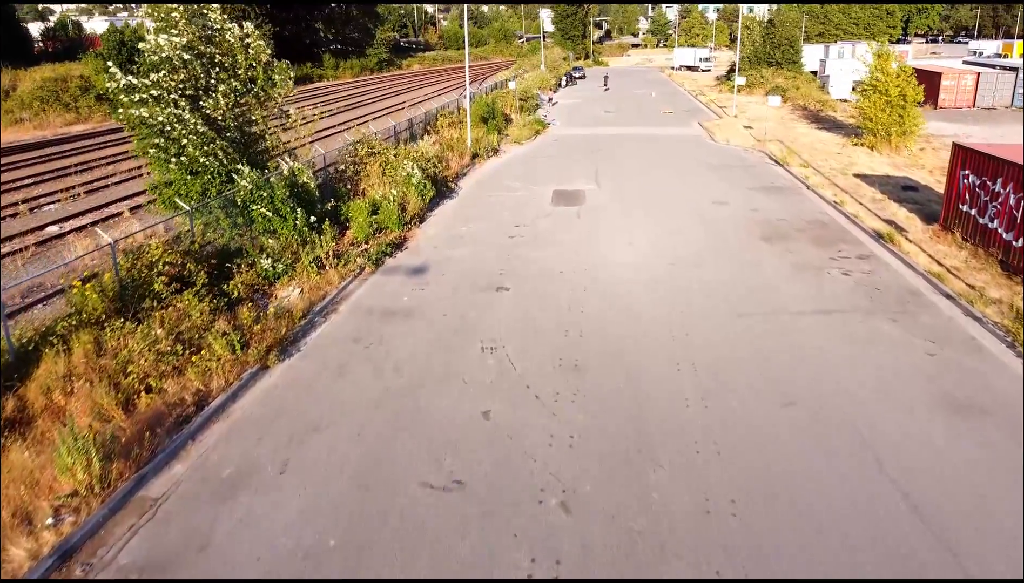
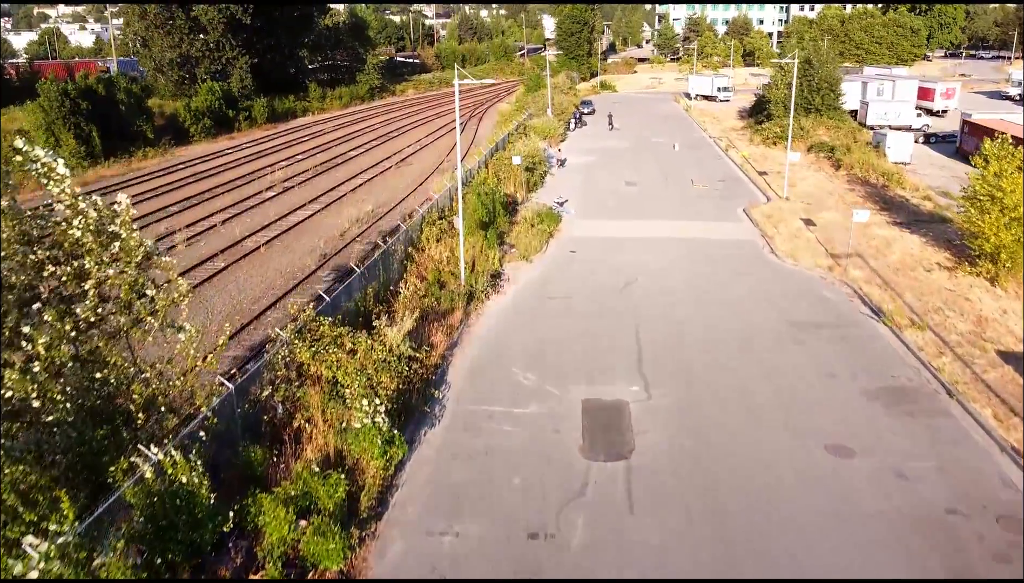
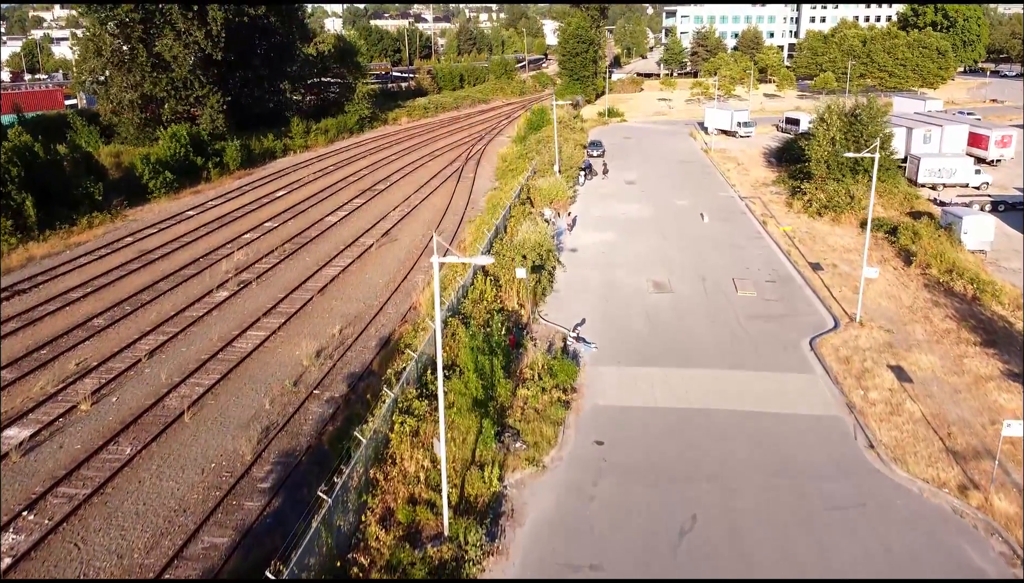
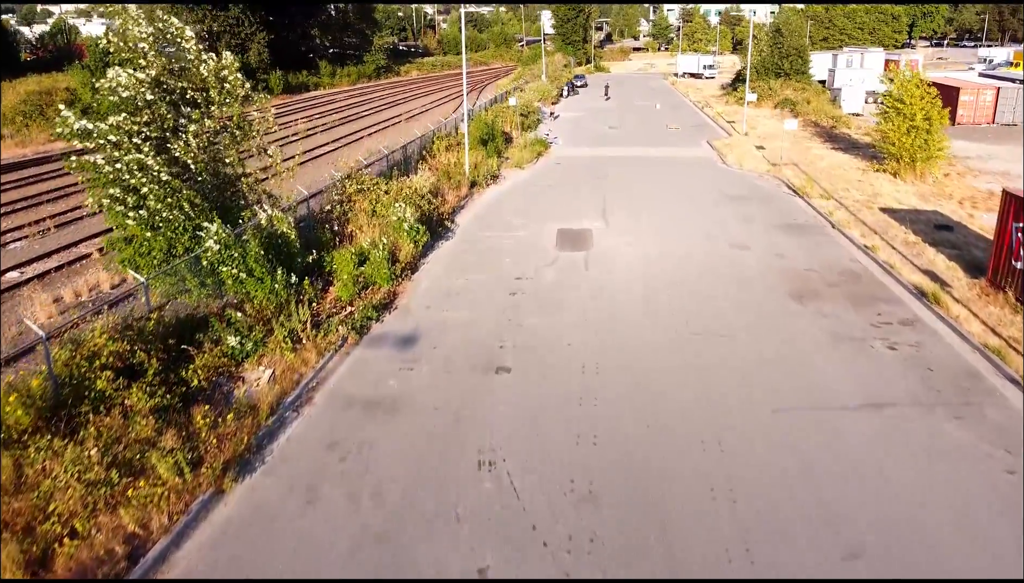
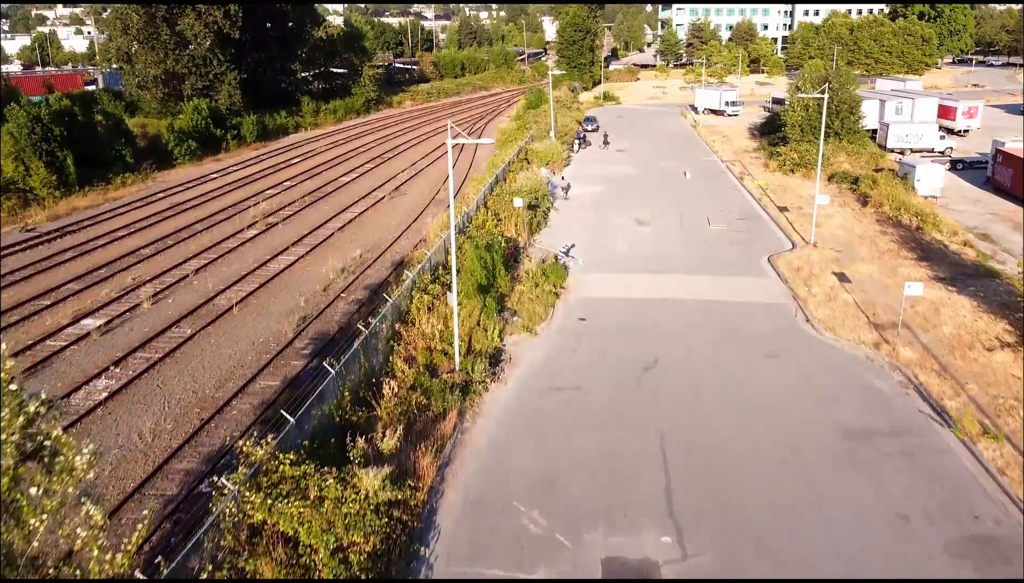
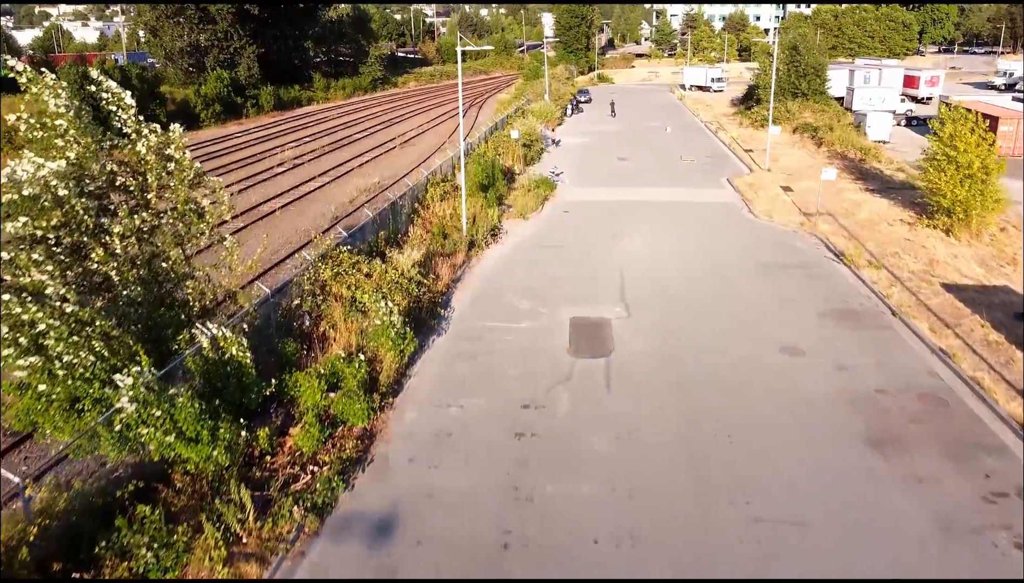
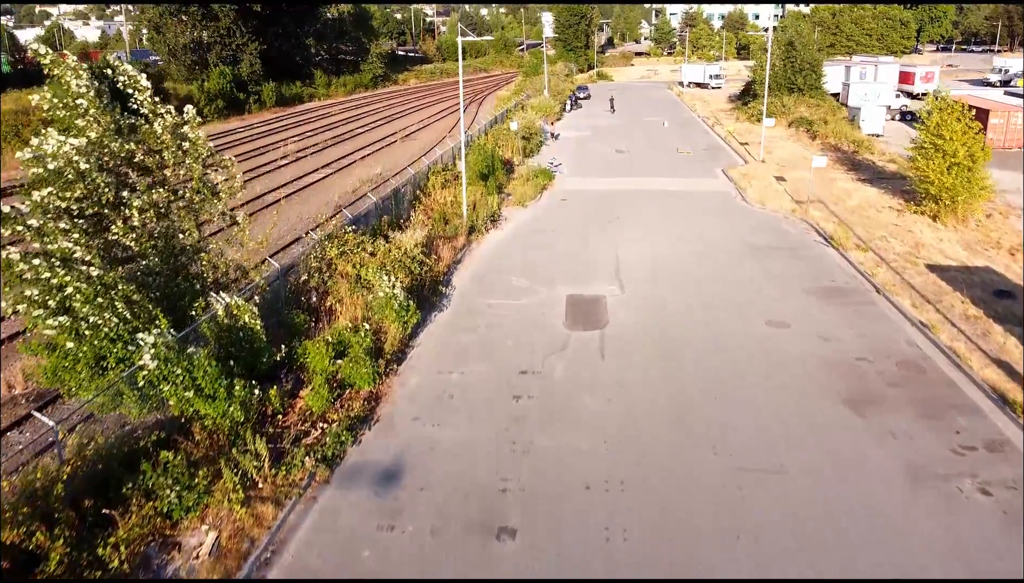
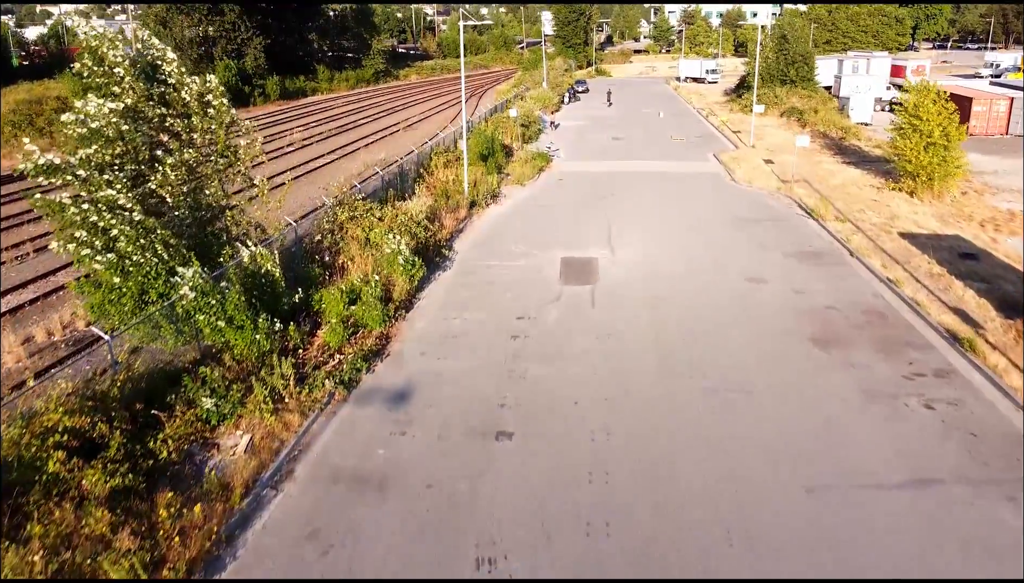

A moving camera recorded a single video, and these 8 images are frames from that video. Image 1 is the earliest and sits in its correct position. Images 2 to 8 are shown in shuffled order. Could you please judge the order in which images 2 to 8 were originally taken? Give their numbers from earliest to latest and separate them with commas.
4, 8, 7, 6, 2, 5, 3
